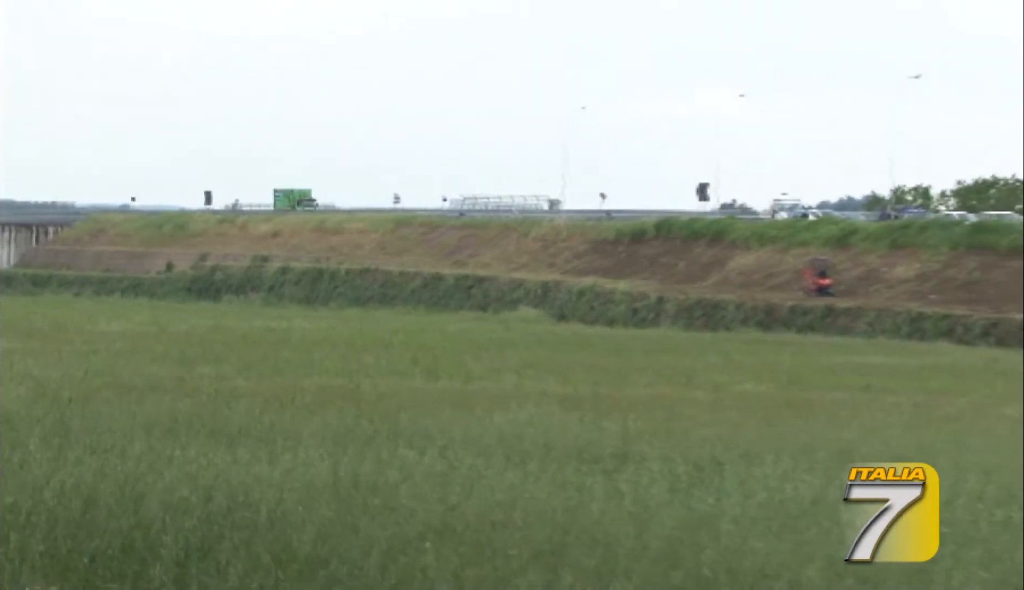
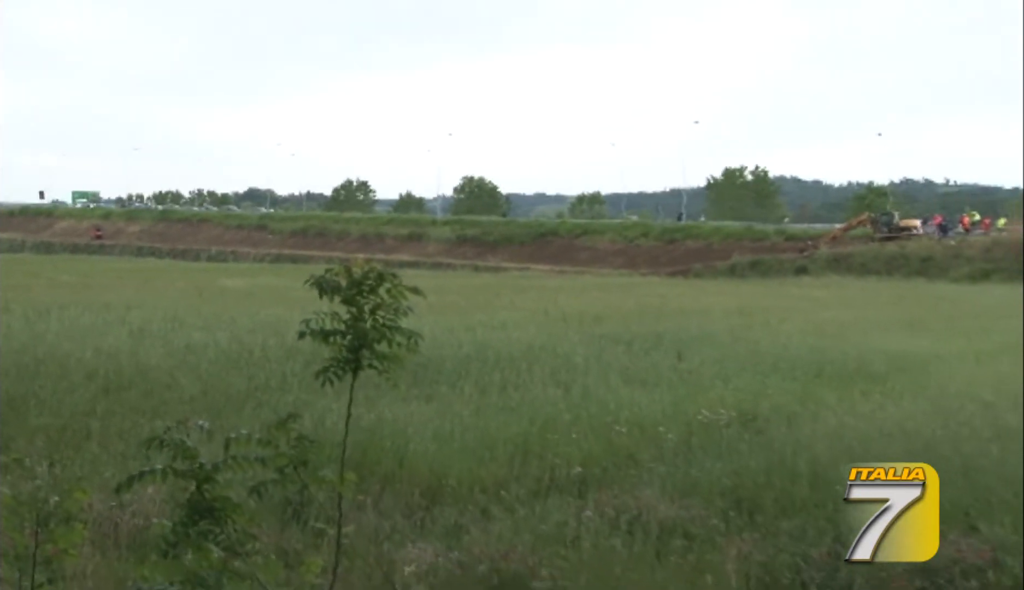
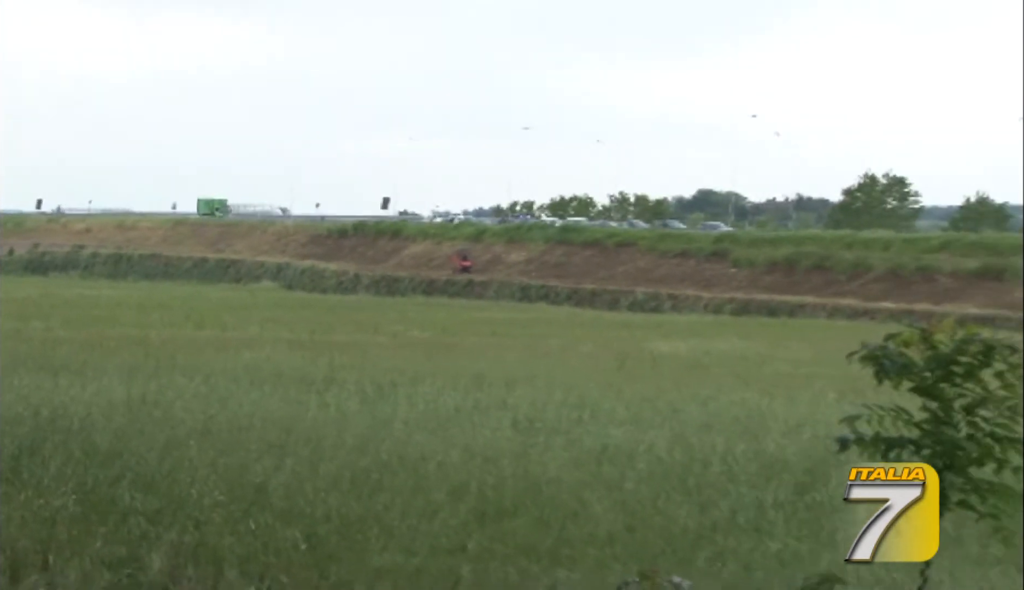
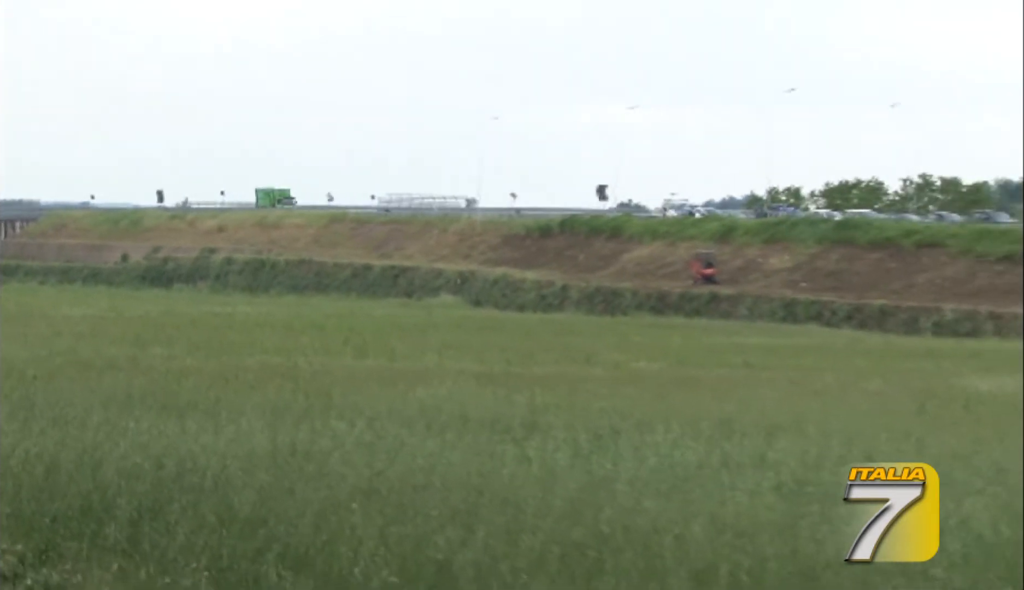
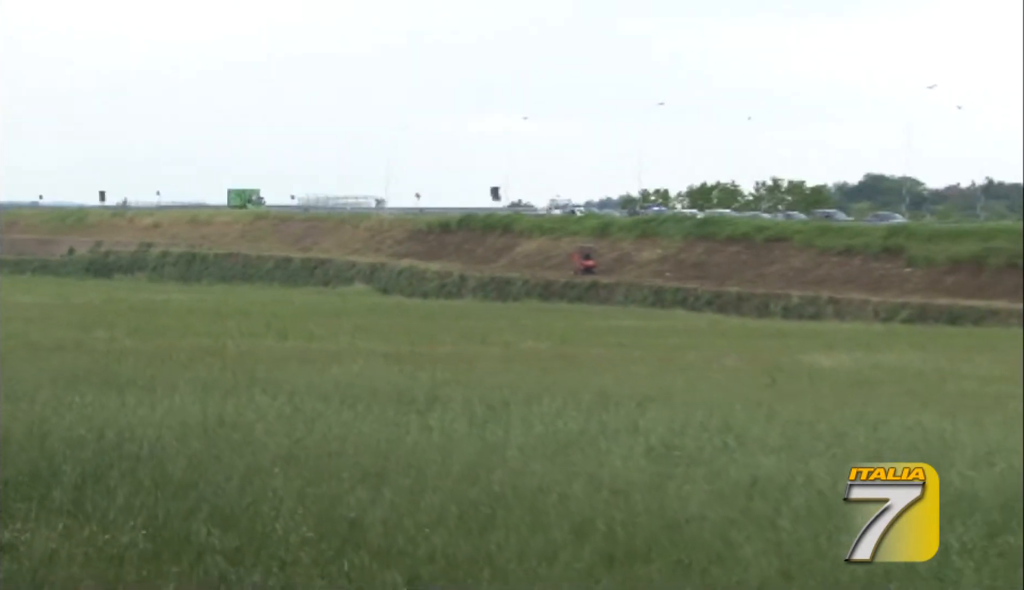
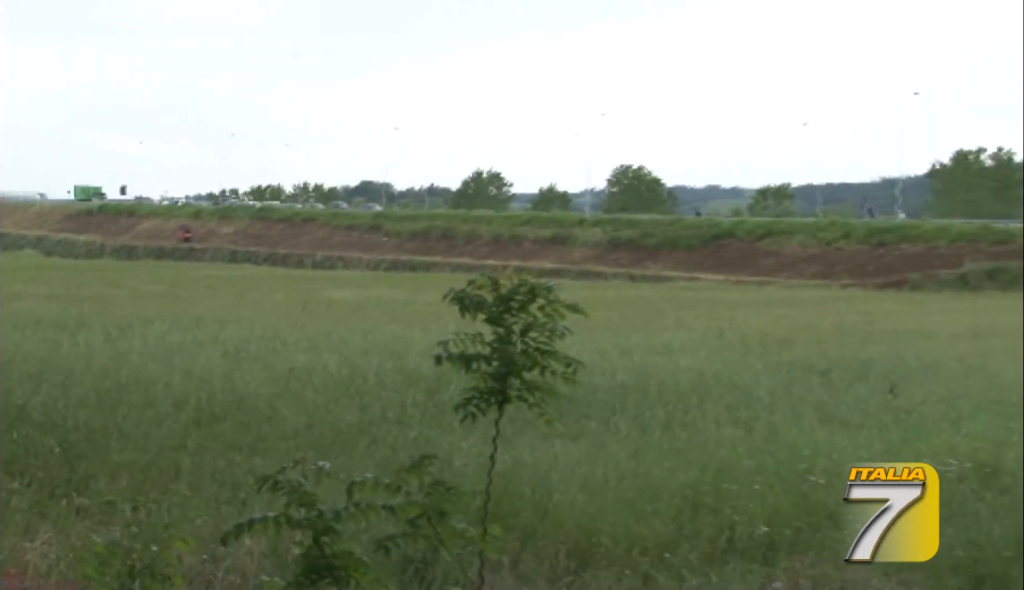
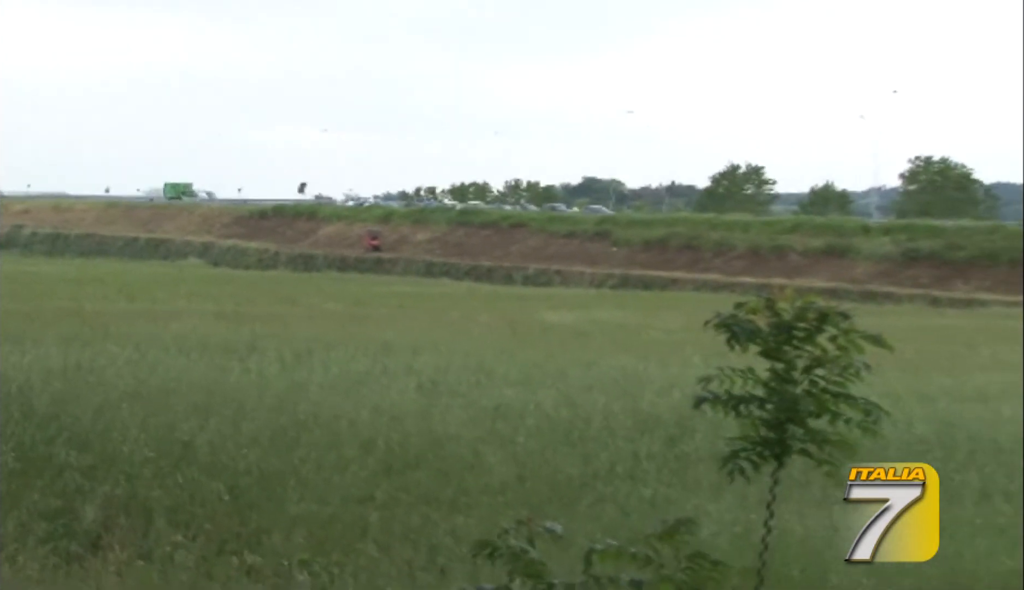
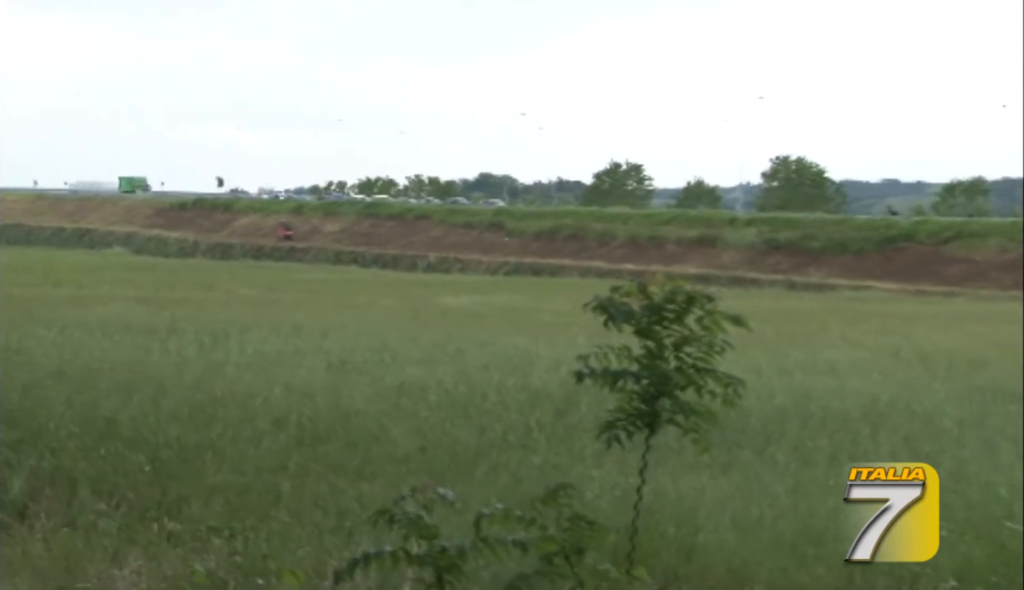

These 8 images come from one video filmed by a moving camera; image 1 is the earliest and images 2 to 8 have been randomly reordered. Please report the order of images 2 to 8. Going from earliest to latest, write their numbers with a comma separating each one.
4, 5, 3, 7, 8, 6, 2
